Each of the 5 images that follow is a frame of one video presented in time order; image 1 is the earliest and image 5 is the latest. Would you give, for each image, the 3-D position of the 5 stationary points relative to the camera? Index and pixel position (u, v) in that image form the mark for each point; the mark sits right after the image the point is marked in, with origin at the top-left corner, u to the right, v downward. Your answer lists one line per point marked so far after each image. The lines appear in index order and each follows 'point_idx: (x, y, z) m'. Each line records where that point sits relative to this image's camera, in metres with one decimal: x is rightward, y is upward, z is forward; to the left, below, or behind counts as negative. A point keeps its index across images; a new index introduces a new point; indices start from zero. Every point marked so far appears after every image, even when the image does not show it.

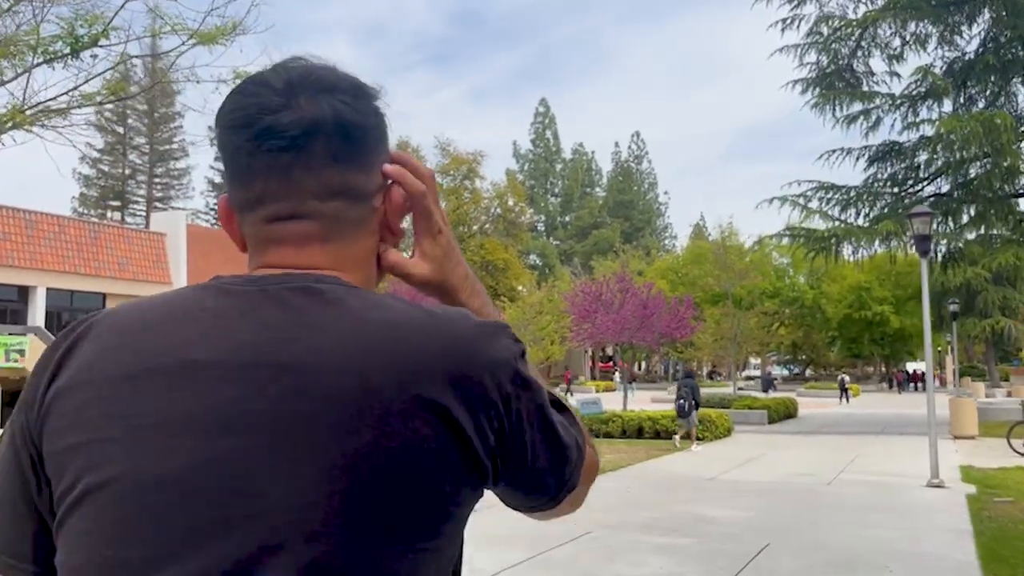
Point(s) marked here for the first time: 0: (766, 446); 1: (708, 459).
0: (+5.4, -3.4, +19.8) m
1: (+3.6, -3.2, +17.1) m
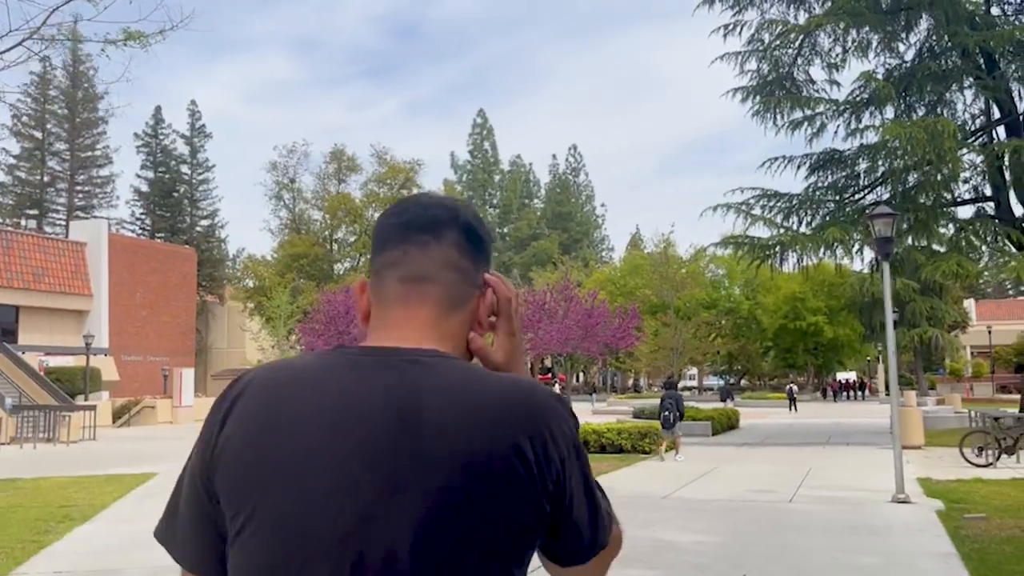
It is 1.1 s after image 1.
0: (+4.2, -3.5, +19.2) m
1: (+2.6, -3.3, +16.4) m
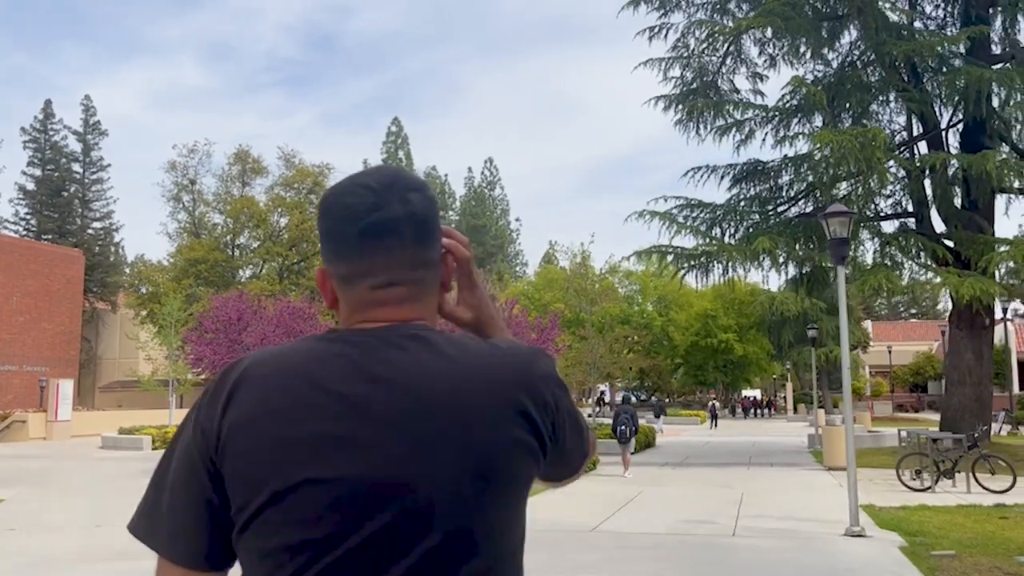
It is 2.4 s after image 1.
0: (+2.4, -3.7, +17.9) m
1: (+1.1, -3.4, +14.9) m
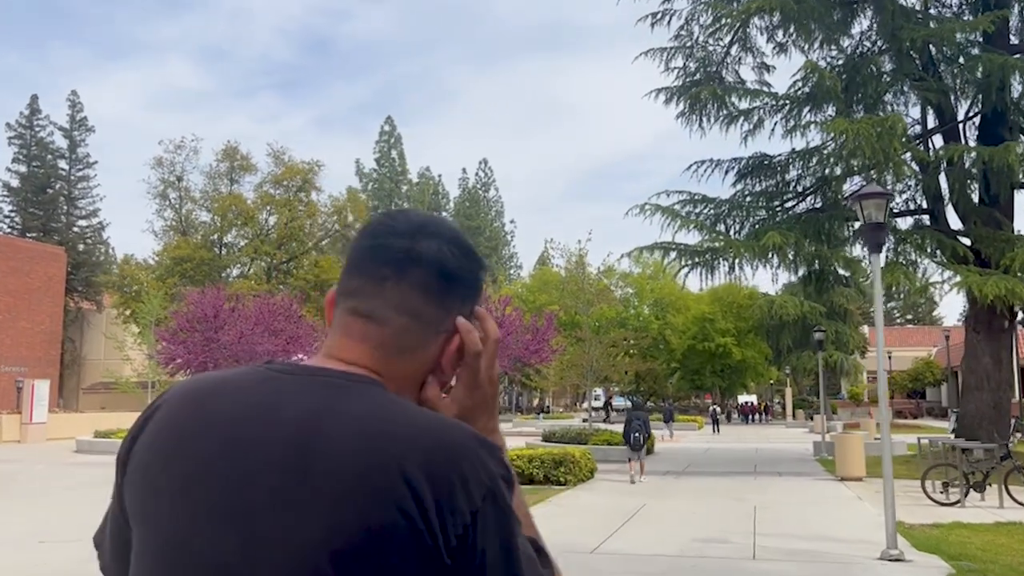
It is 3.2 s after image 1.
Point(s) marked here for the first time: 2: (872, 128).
0: (+2.3, -3.7, +16.6) m
1: (+1.0, -3.3, +13.7) m
2: (+7.6, +3.4, +19.9) m
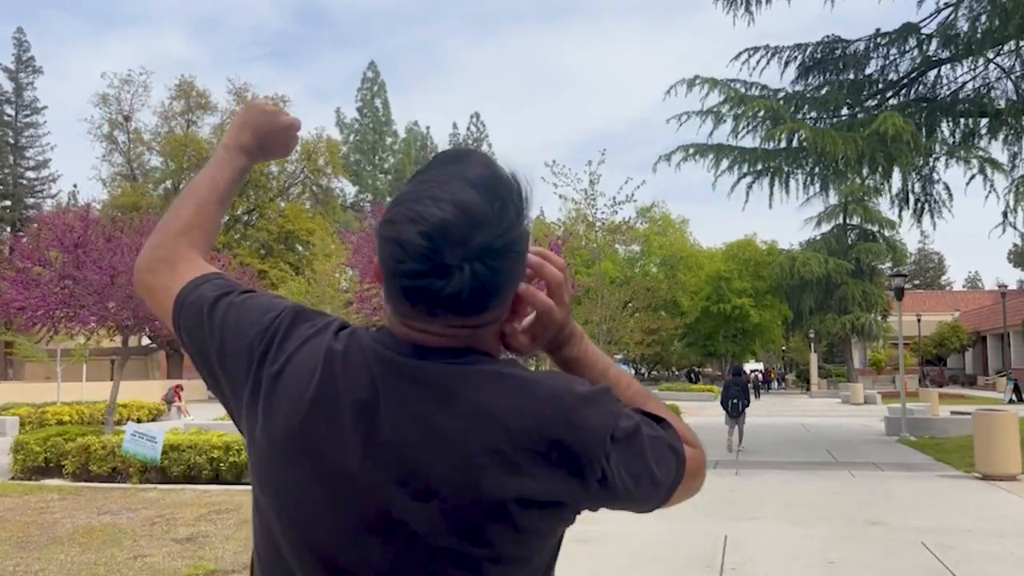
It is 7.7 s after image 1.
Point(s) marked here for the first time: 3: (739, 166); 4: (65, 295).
0: (+2.1, -2.5, +10.6) m
1: (+0.9, -2.2, +7.6) m
2: (+7.5, +4.7, +13.6) m
3: (+3.7, +2.0, +15.3) m
4: (-7.3, -0.1, +15.3) m
